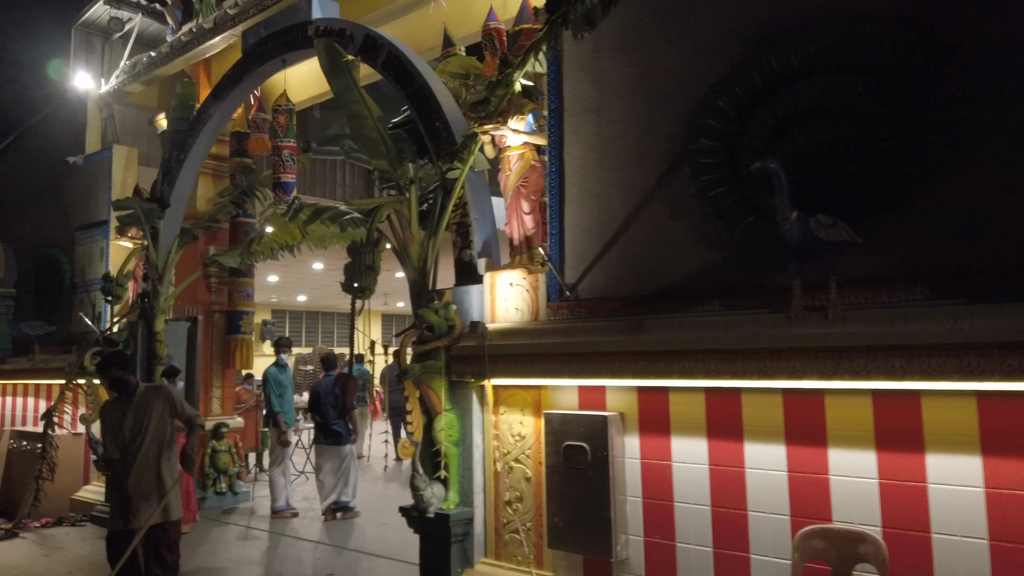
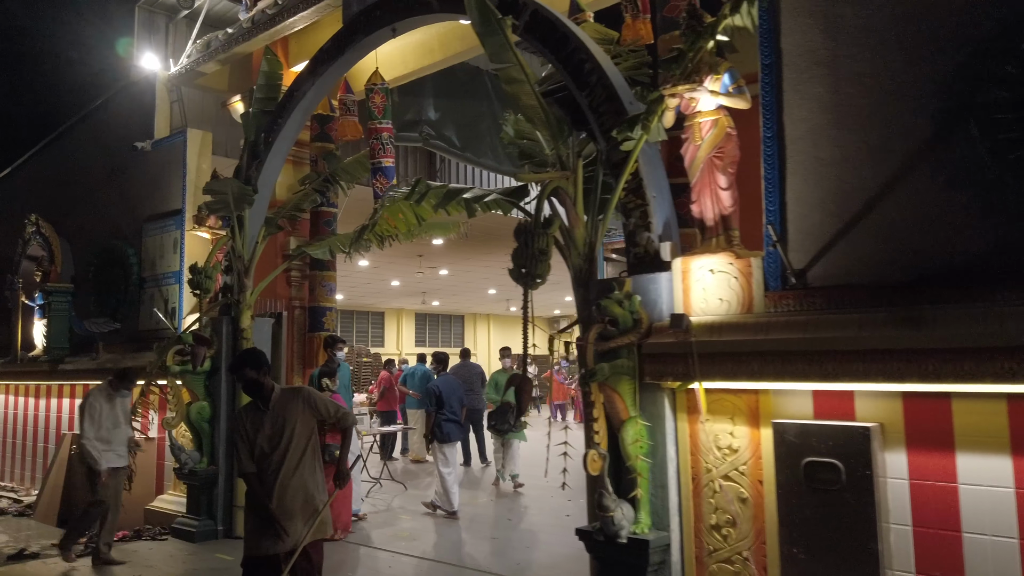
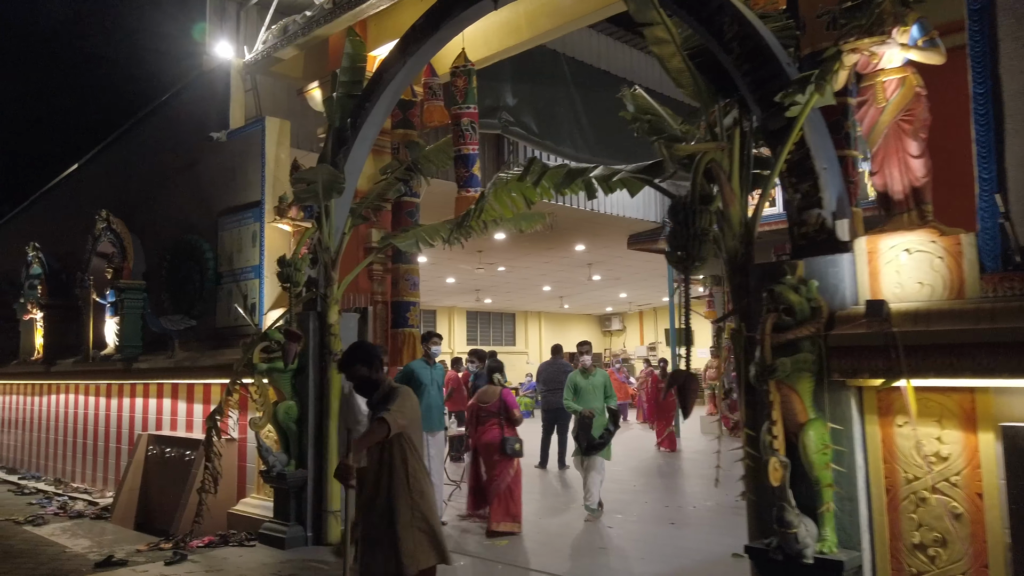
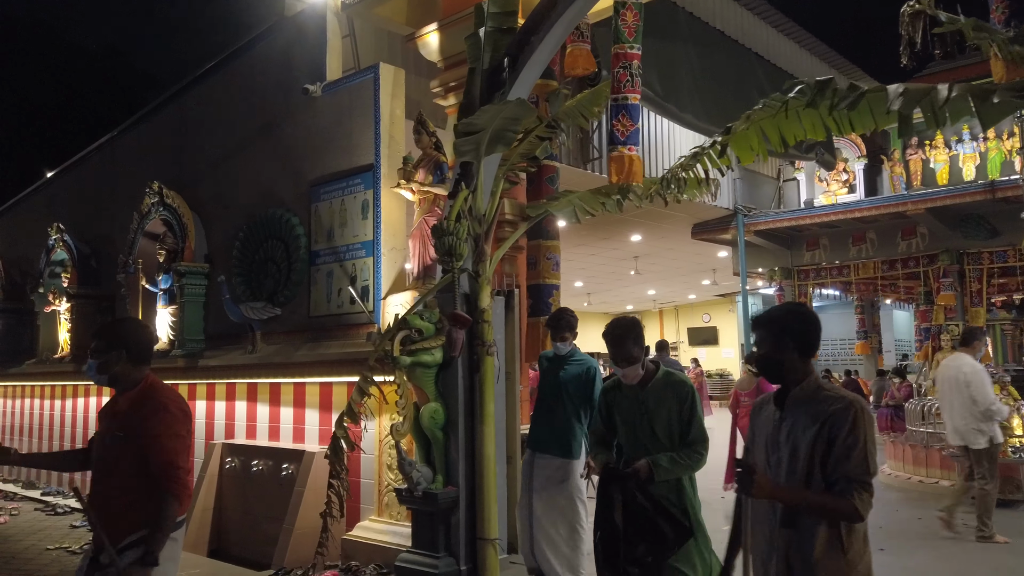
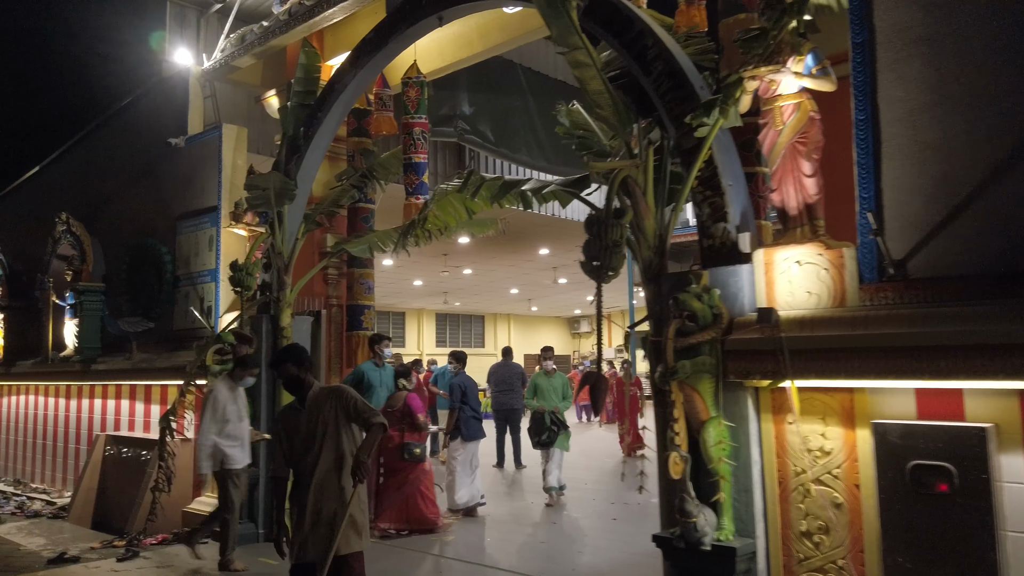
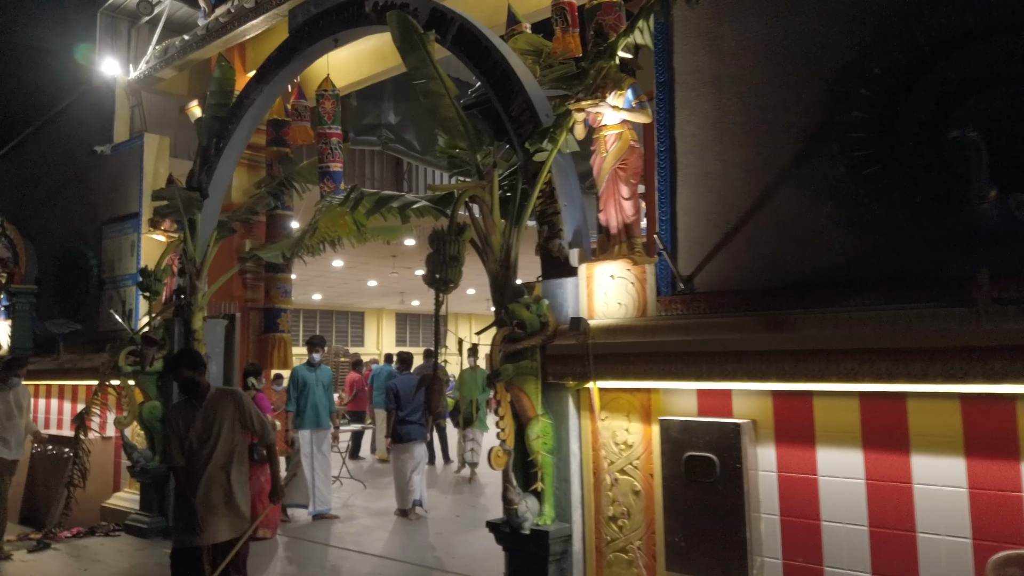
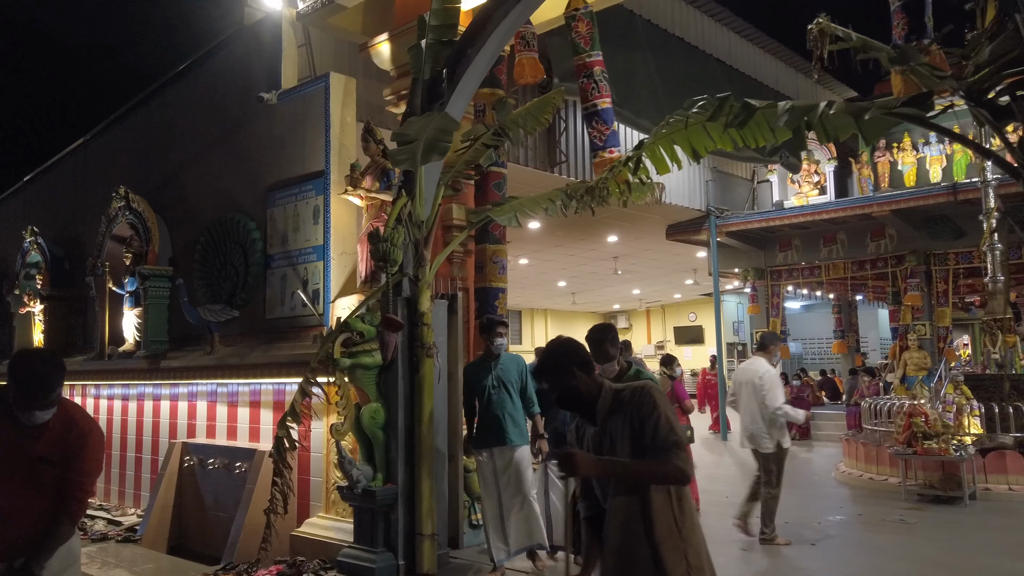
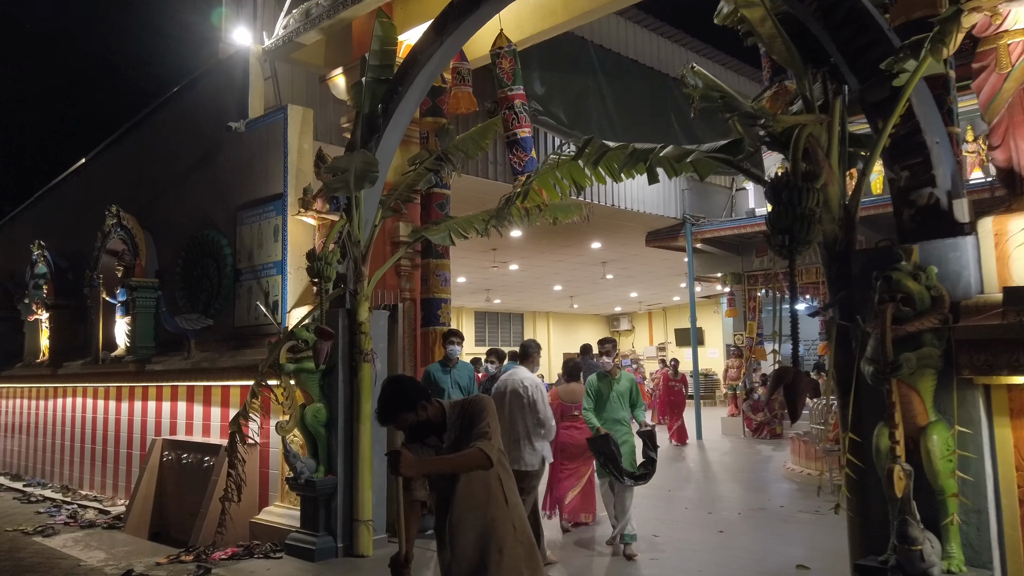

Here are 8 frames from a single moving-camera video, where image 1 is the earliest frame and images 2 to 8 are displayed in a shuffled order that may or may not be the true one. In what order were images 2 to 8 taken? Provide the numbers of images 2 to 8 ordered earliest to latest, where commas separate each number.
6, 2, 5, 3, 8, 7, 4
